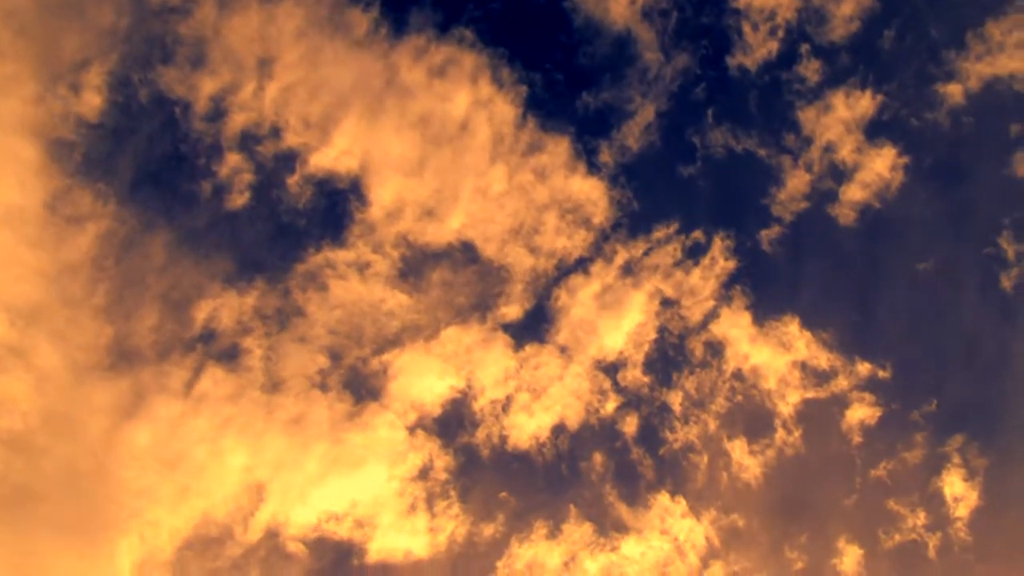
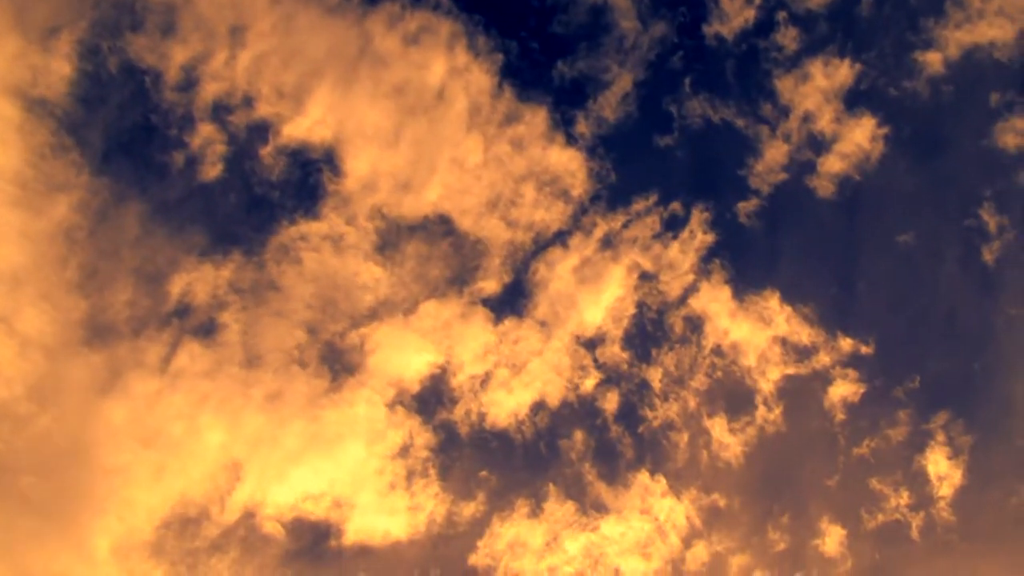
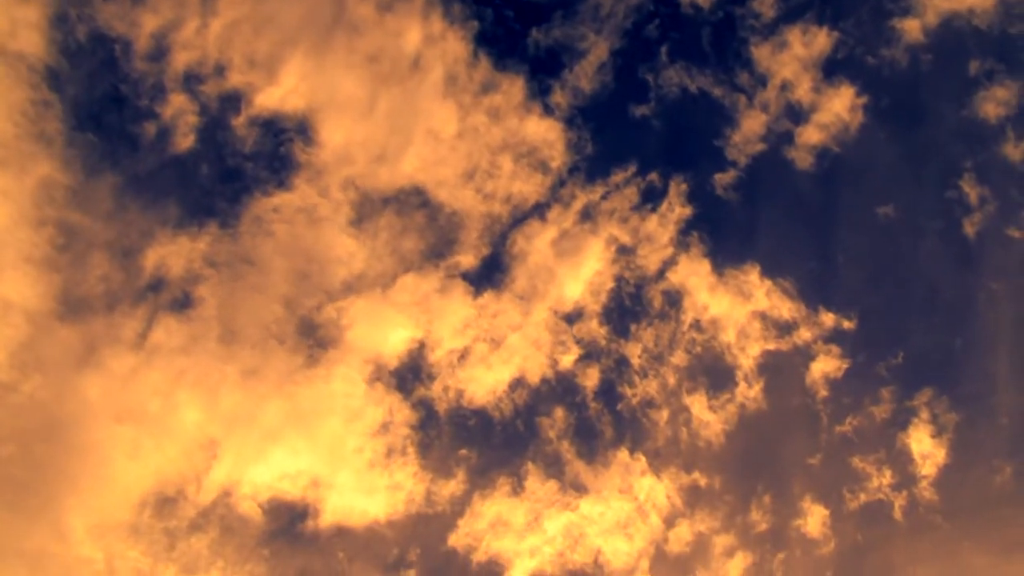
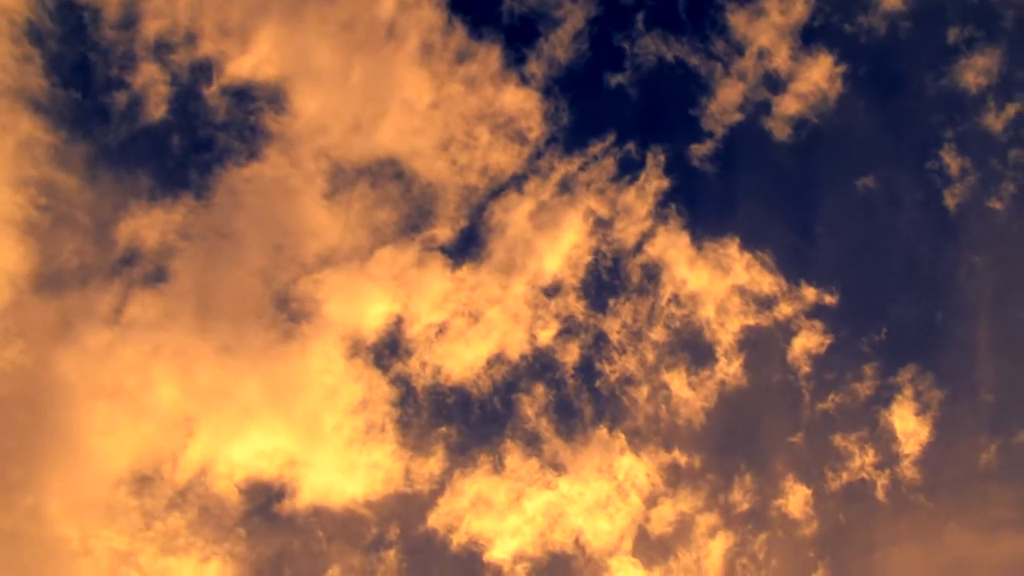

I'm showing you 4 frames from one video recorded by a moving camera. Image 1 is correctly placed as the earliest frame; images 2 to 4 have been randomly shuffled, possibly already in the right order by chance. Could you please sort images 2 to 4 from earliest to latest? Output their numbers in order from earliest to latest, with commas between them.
2, 3, 4
